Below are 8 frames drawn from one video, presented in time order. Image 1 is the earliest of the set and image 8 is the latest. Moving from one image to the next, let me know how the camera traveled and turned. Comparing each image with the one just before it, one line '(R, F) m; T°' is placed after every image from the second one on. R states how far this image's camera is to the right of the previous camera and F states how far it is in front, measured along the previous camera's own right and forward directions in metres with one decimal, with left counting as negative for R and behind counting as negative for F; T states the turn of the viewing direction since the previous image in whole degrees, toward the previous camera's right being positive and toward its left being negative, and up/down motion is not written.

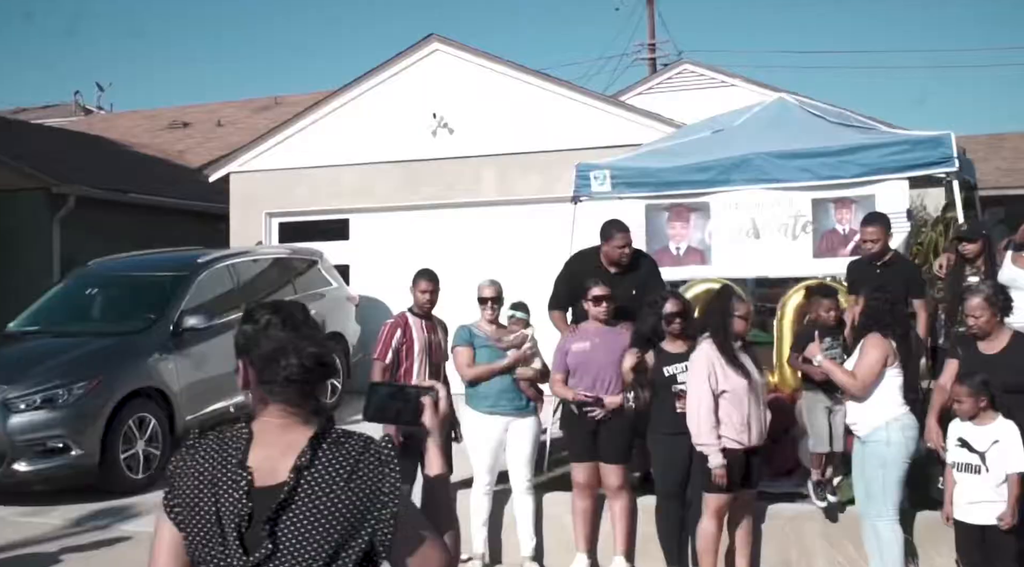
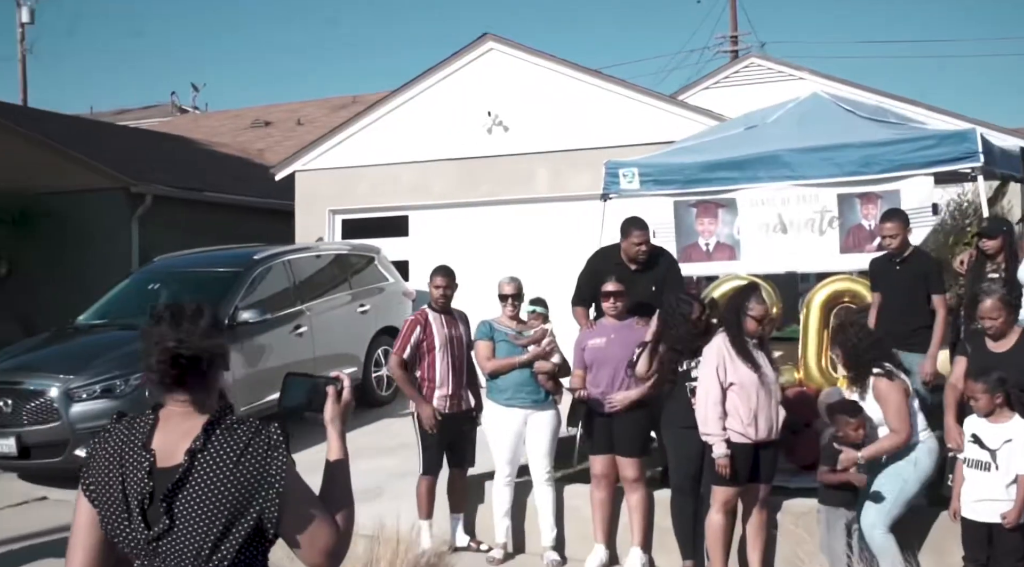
(+0.4, -0.1) m; -5°
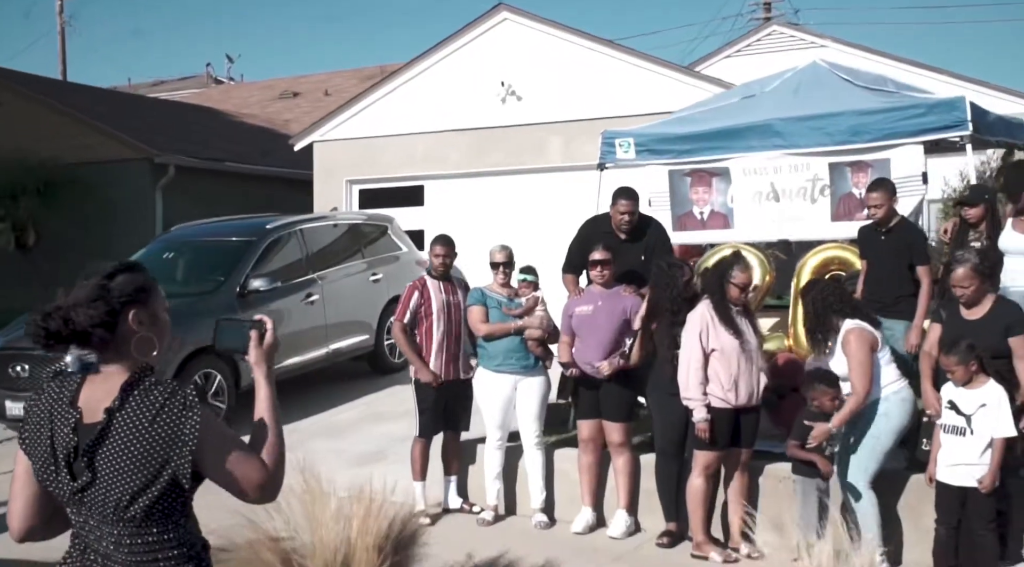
(+0.3, -0.1) m; -2°
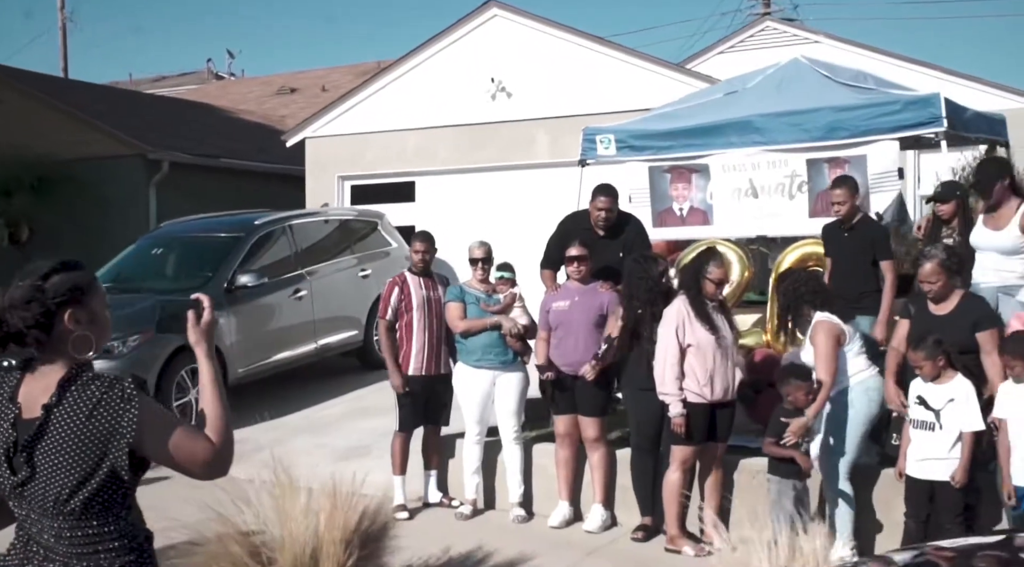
(+0.2, 0.0) m; 0°
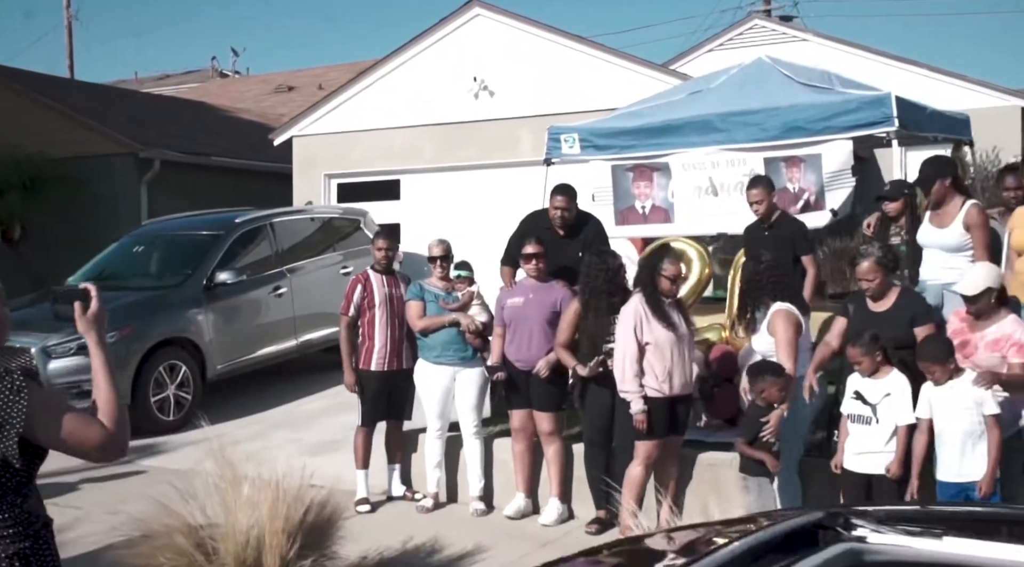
(+0.3, -0.1) m; 0°
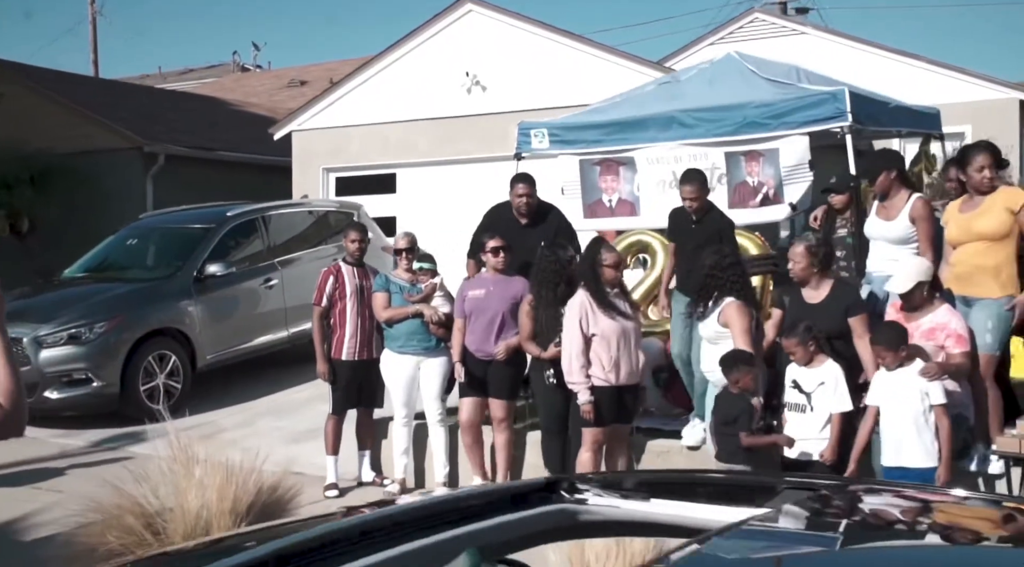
(+0.4, -0.2) m; -1°
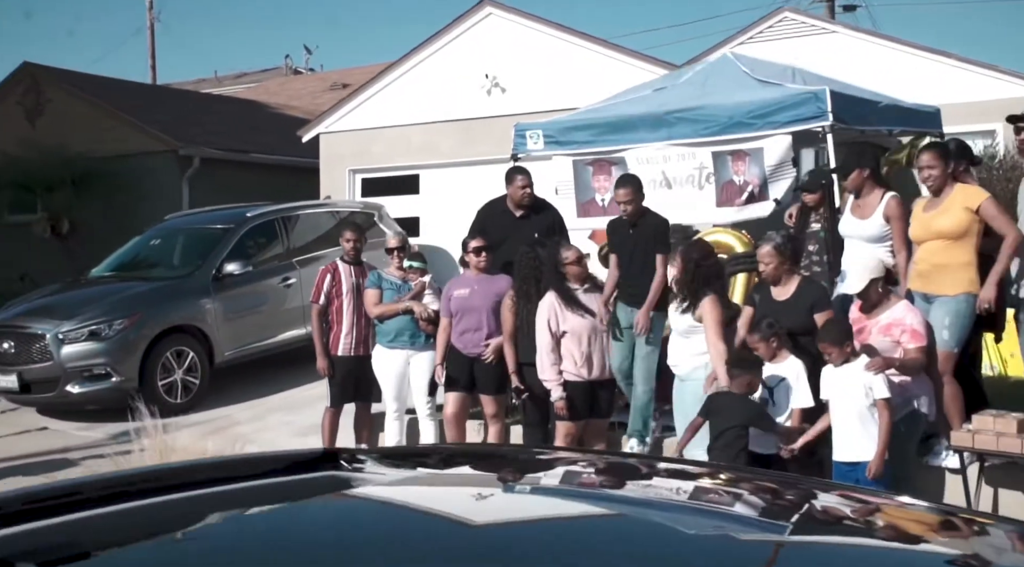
(+0.5, -0.1) m; -3°
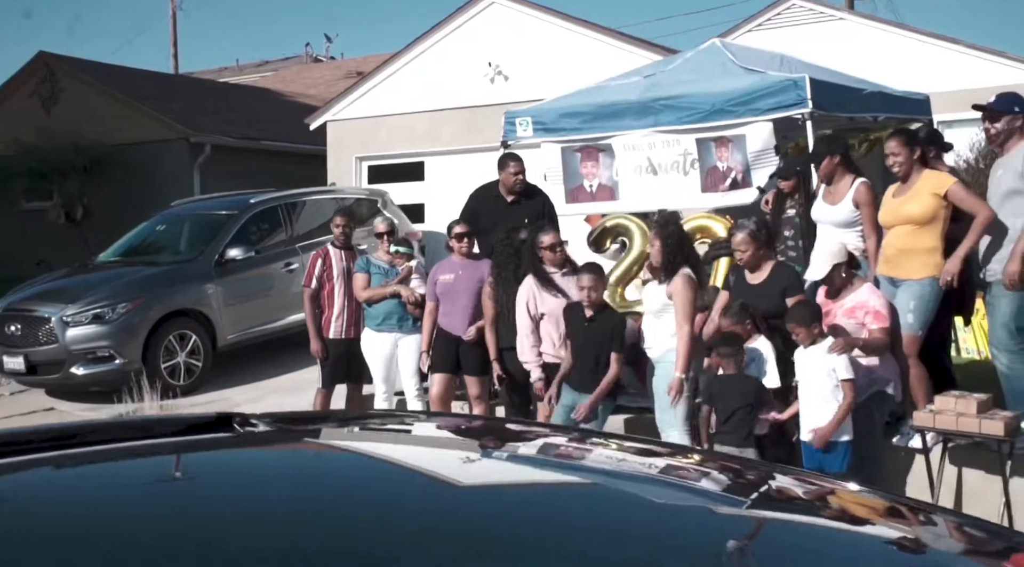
(+0.3, -0.1) m; -1°
